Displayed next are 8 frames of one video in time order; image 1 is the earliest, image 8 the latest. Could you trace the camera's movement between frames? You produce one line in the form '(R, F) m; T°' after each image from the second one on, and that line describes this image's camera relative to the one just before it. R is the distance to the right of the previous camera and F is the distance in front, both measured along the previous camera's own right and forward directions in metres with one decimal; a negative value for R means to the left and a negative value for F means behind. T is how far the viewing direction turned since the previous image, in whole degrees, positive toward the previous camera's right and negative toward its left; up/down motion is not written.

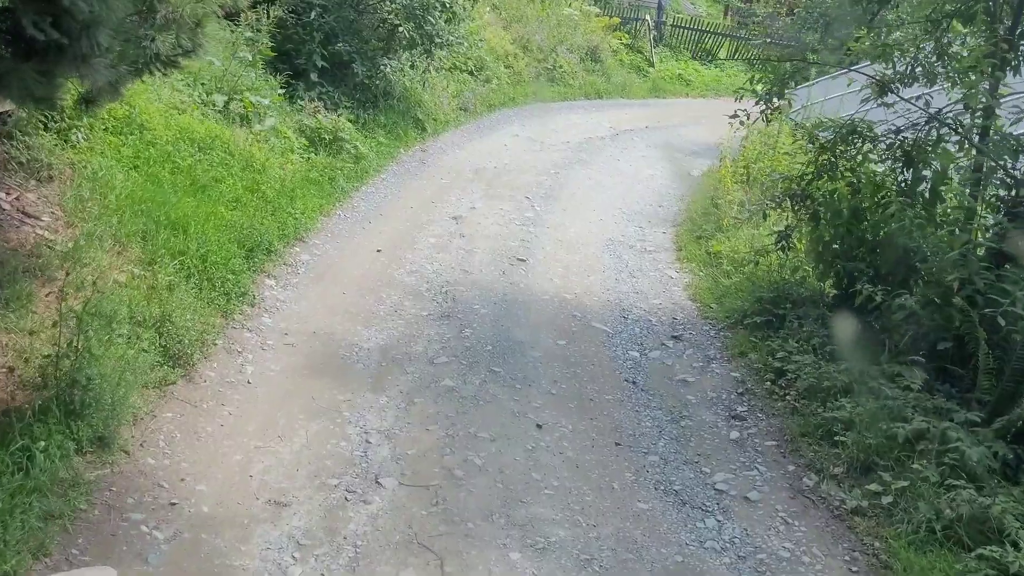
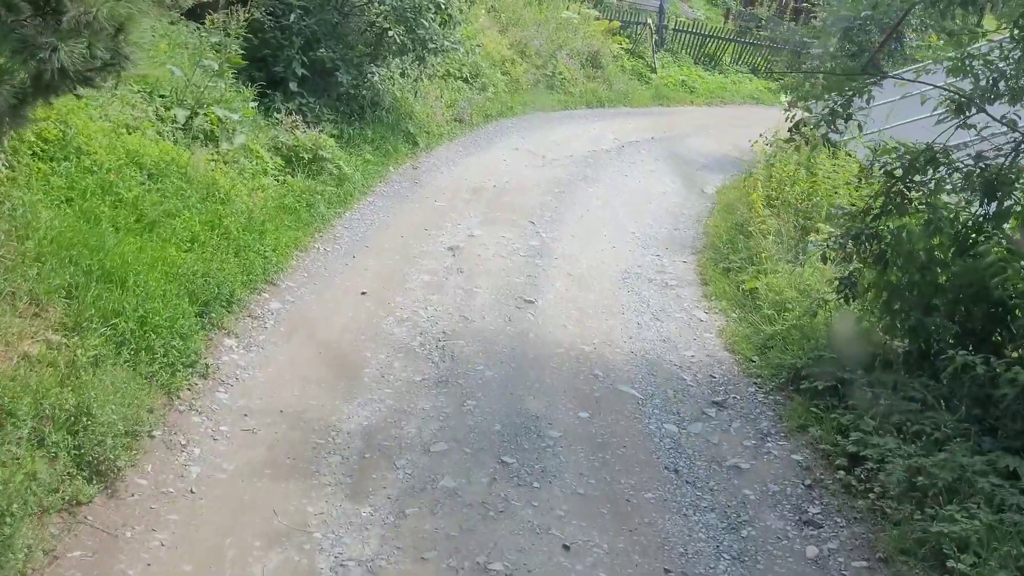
(-0.1, +1.1) m; +1°
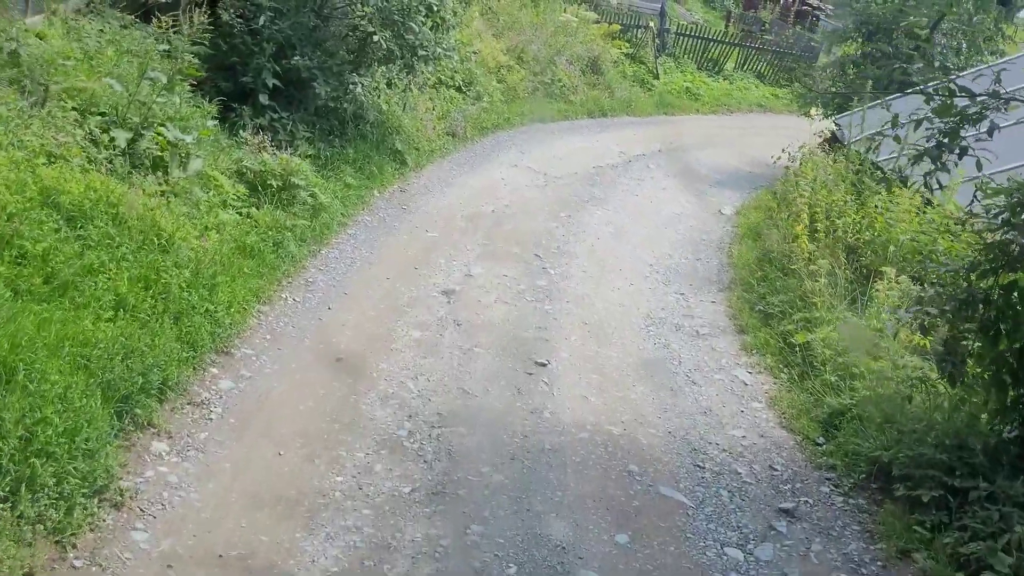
(-0.1, +1.2) m; +1°
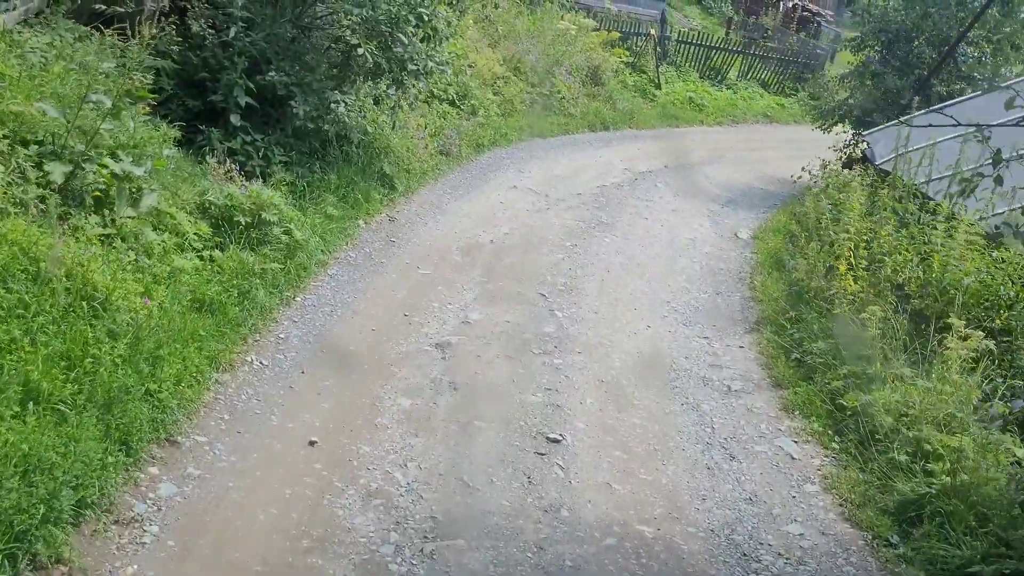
(-0.1, +0.9) m; 0°
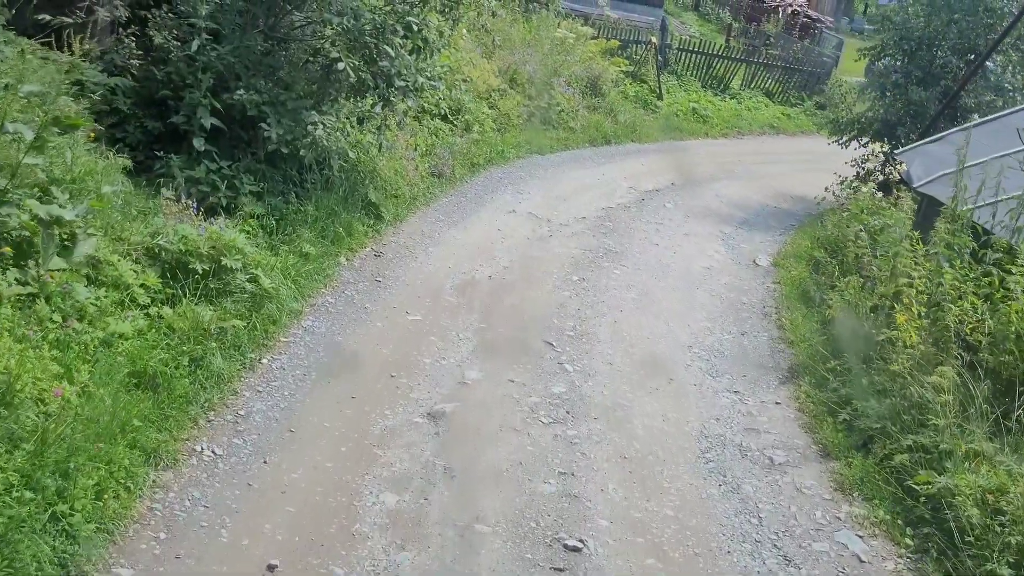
(-0.1, +0.9) m; 0°
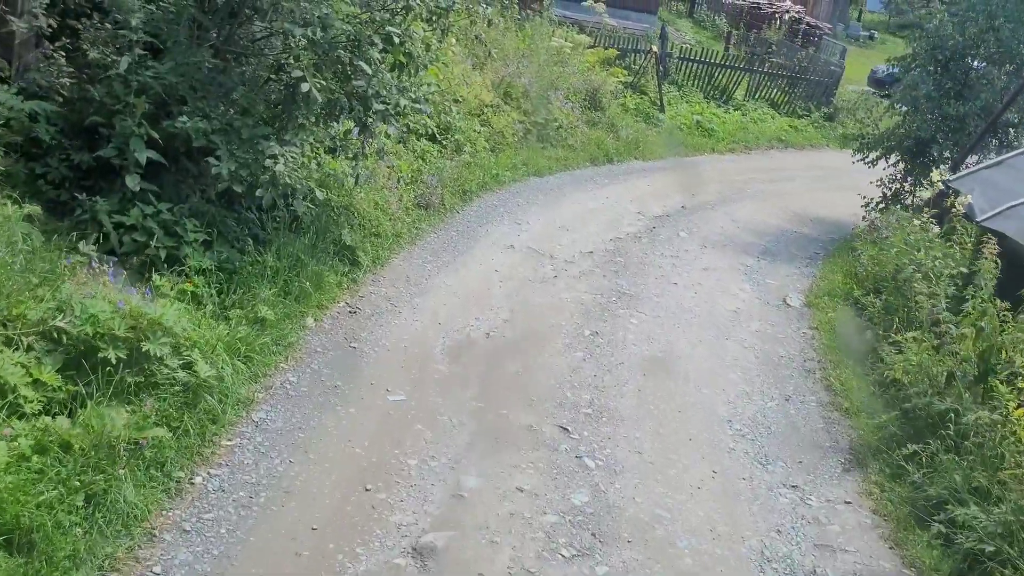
(-0.1, +1.2) m; +1°
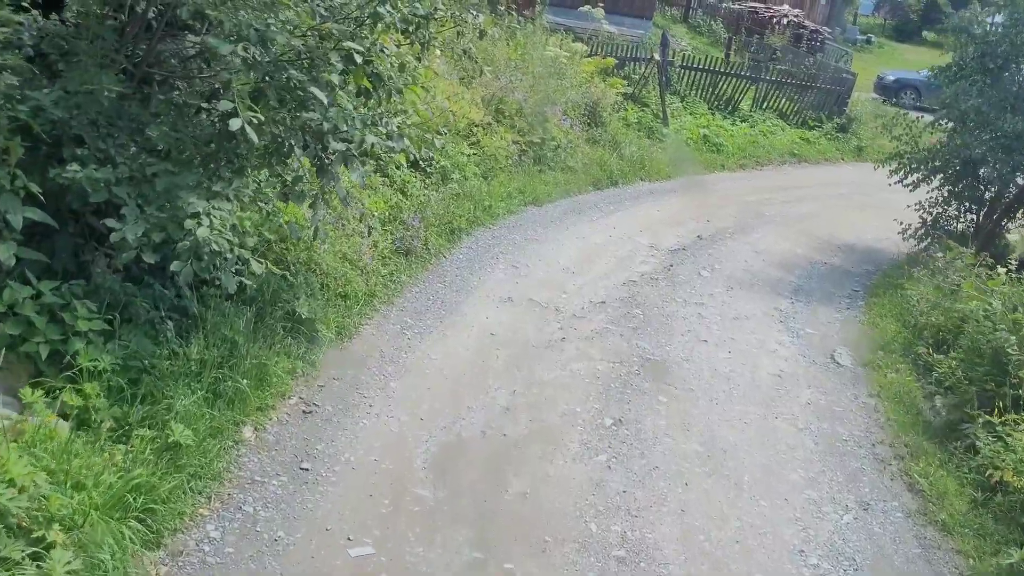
(-0.1, +1.4) m; +1°
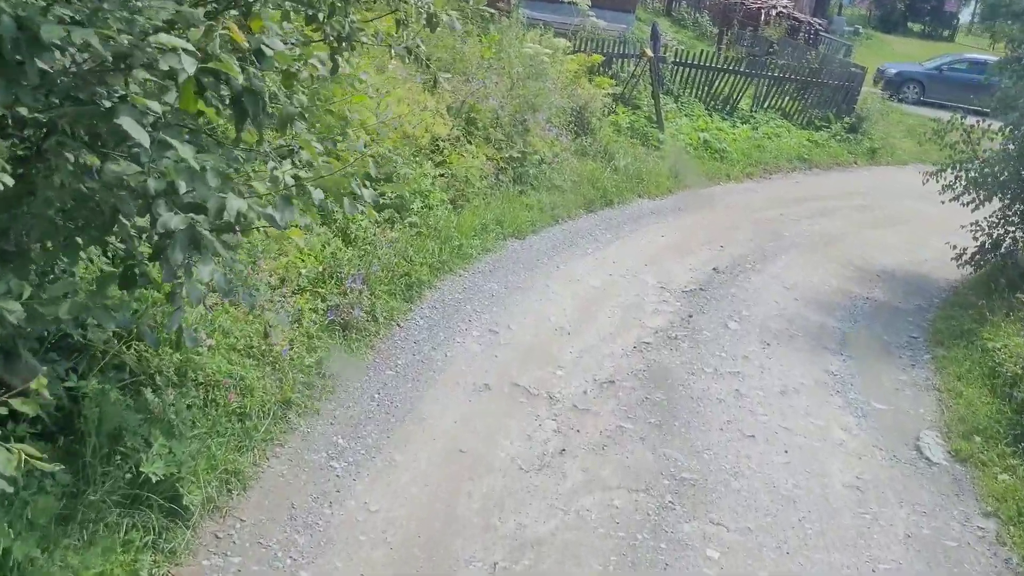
(0.0, +1.9) m; +1°
